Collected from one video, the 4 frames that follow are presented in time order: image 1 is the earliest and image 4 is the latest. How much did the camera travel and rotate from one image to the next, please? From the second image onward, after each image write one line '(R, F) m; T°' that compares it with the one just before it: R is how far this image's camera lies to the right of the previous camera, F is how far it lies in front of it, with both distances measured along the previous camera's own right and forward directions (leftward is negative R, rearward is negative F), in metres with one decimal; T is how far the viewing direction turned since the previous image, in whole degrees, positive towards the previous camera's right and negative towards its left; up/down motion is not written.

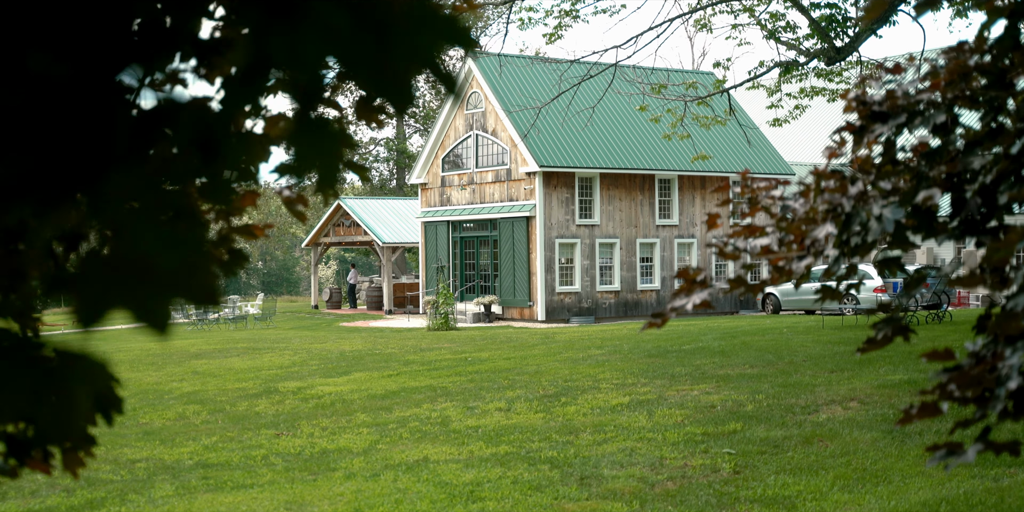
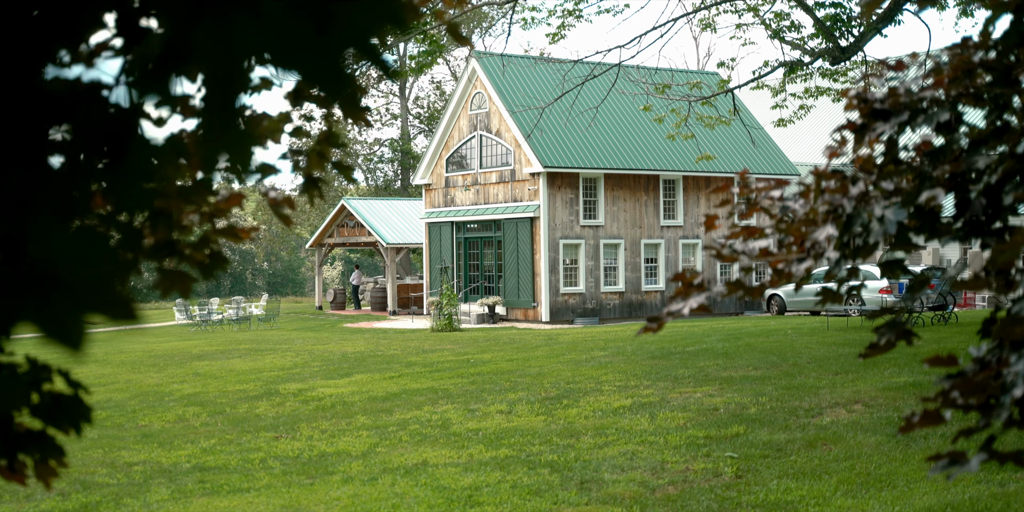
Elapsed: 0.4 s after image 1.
(+0.1, +0.1) m; 0°
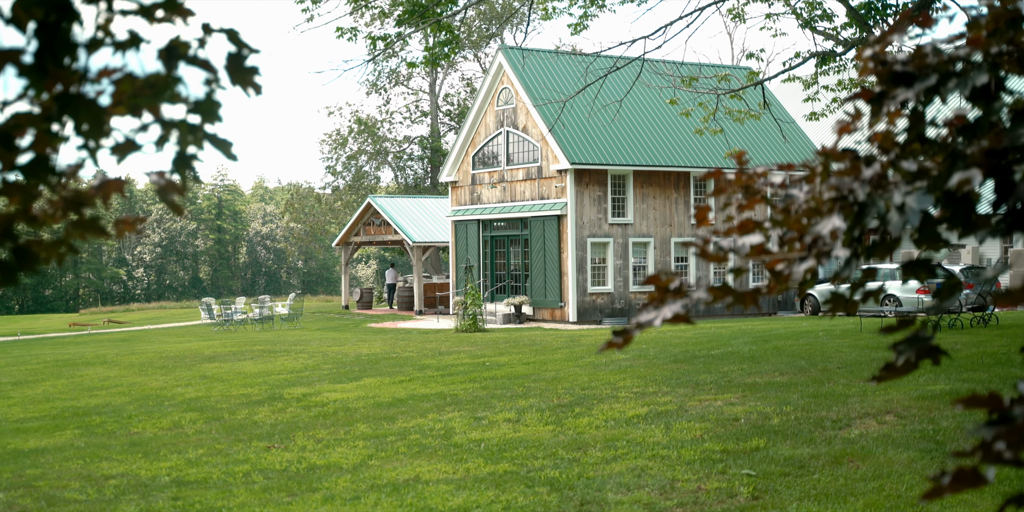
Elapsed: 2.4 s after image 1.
(+0.3, +0.7) m; -2°
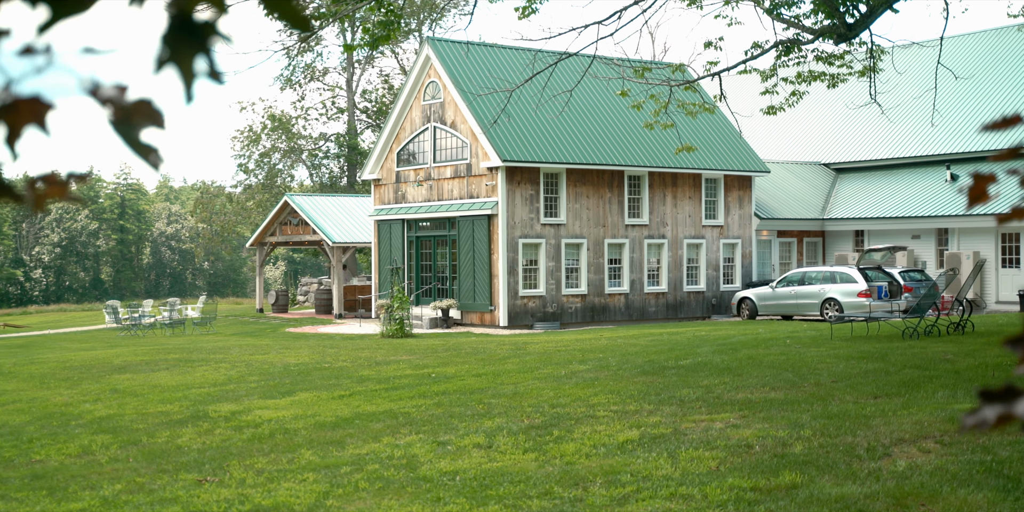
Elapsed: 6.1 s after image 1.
(-0.6, +1.6) m; +5°
